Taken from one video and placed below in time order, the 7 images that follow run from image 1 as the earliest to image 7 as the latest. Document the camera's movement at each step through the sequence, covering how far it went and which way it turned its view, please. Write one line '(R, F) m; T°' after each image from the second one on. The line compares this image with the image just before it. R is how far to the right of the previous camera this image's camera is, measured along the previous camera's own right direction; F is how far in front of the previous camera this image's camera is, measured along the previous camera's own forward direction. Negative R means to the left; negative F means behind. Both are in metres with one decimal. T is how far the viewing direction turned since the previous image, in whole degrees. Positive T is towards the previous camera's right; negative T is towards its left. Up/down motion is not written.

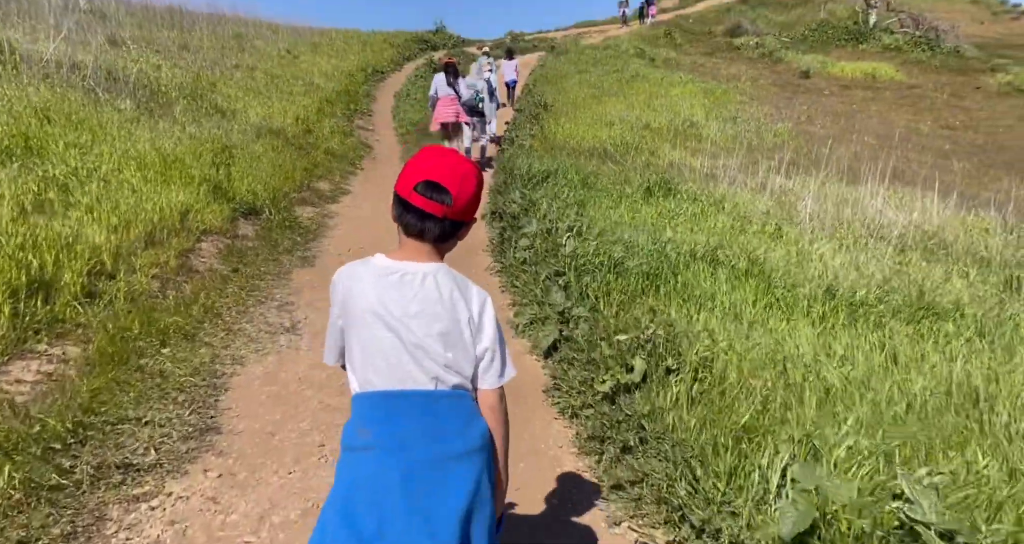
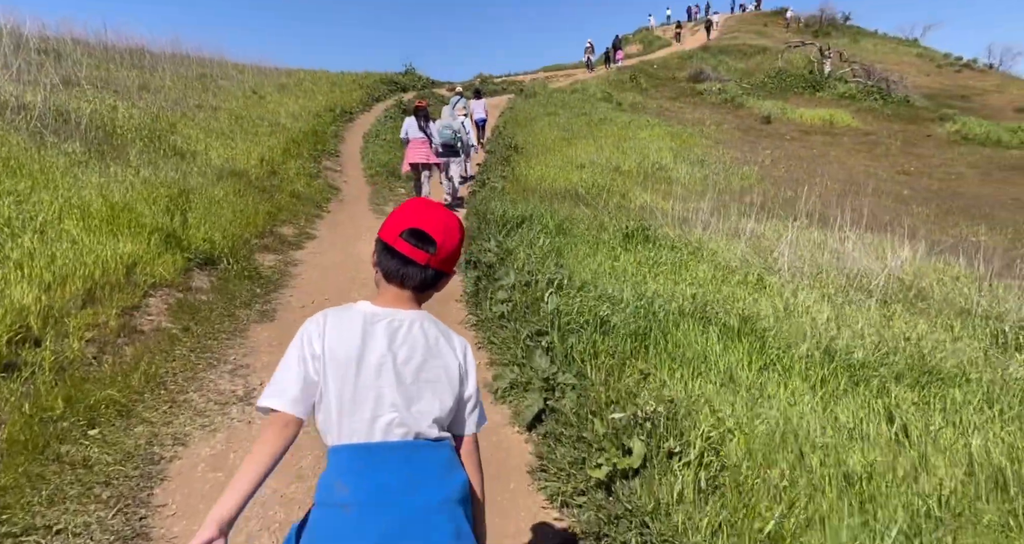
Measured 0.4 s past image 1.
(-0.1, +0.3) m; +3°
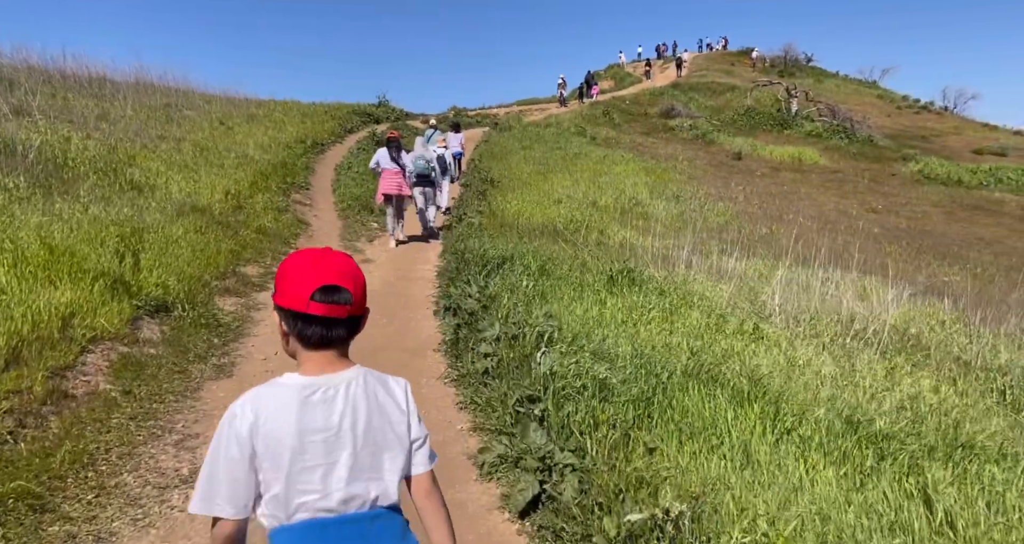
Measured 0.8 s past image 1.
(-0.1, +0.4) m; +2°
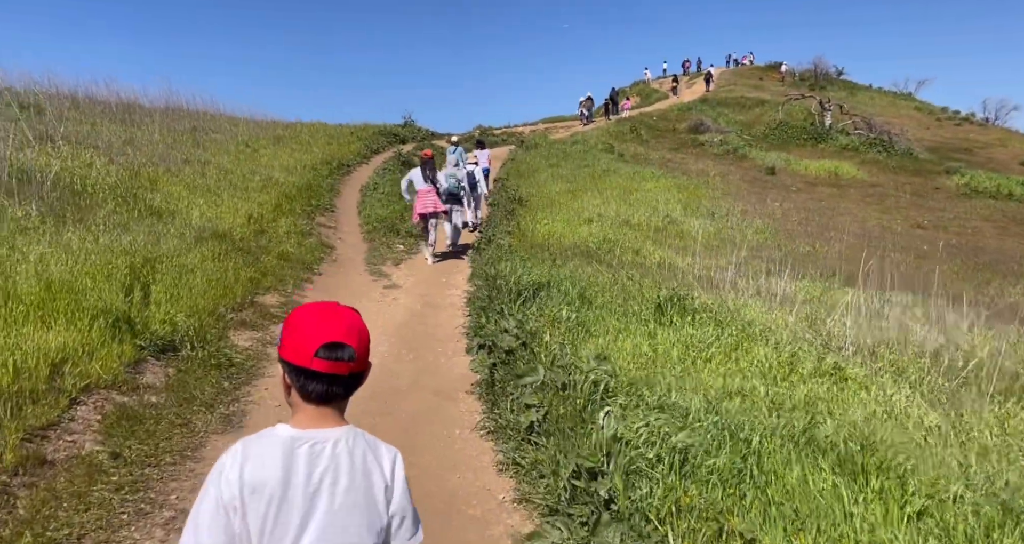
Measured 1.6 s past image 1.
(-0.1, +0.7) m; -2°
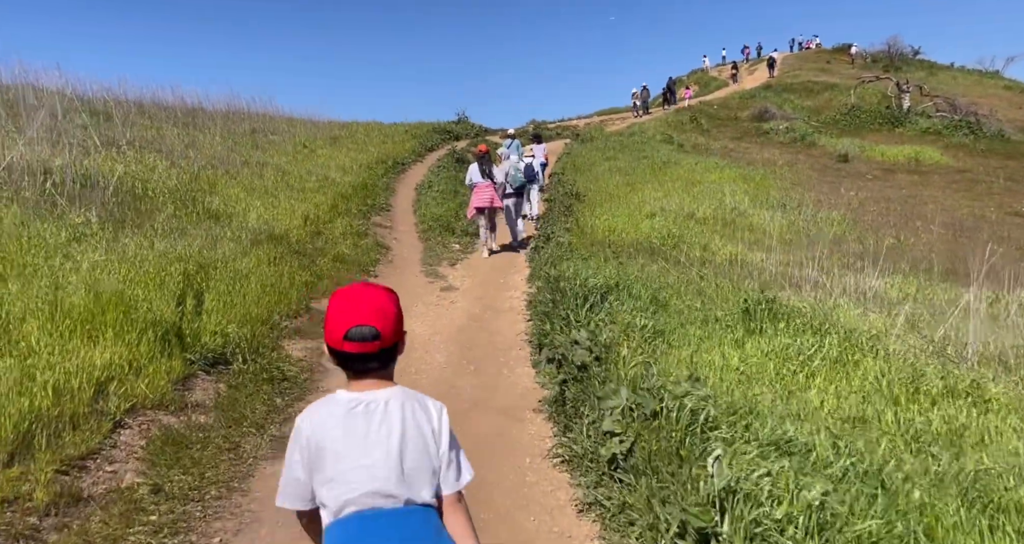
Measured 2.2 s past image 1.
(-0.1, +0.5) m; -5°
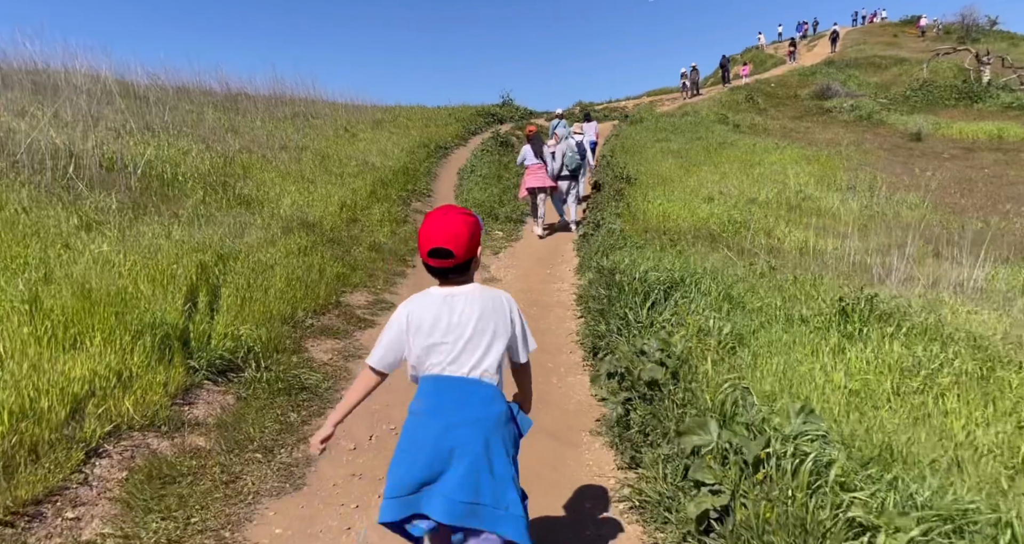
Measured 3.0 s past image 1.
(-0.1, +0.8) m; -4°
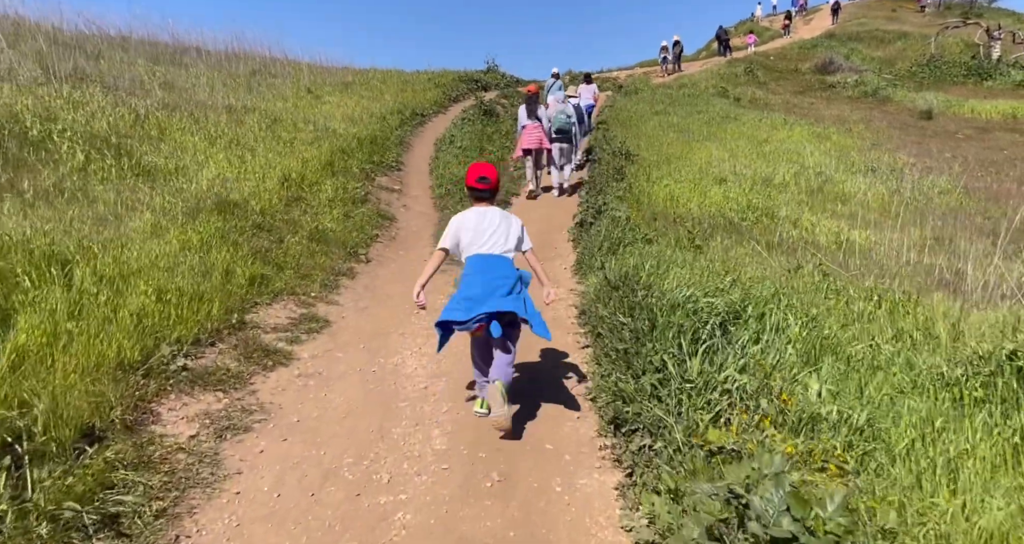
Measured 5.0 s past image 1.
(0.0, +2.2) m; +2°
